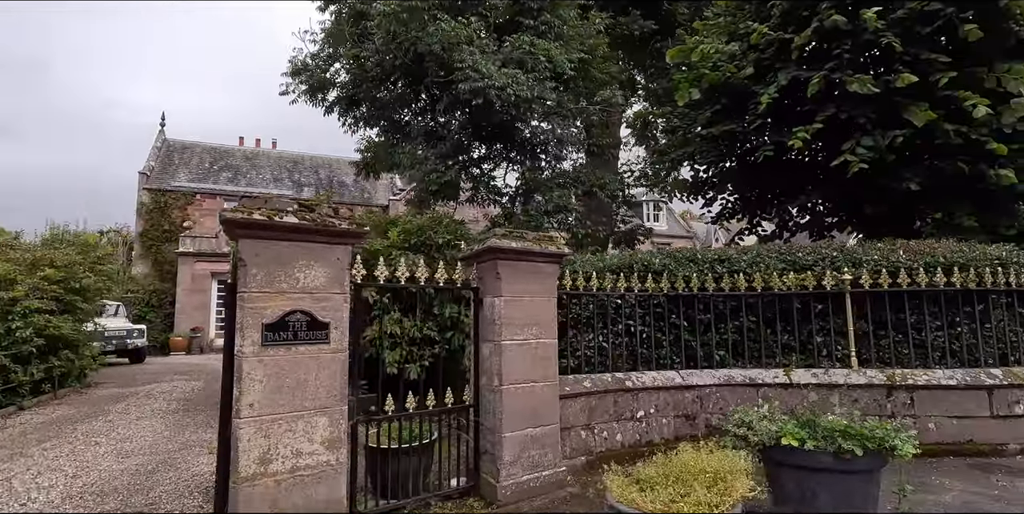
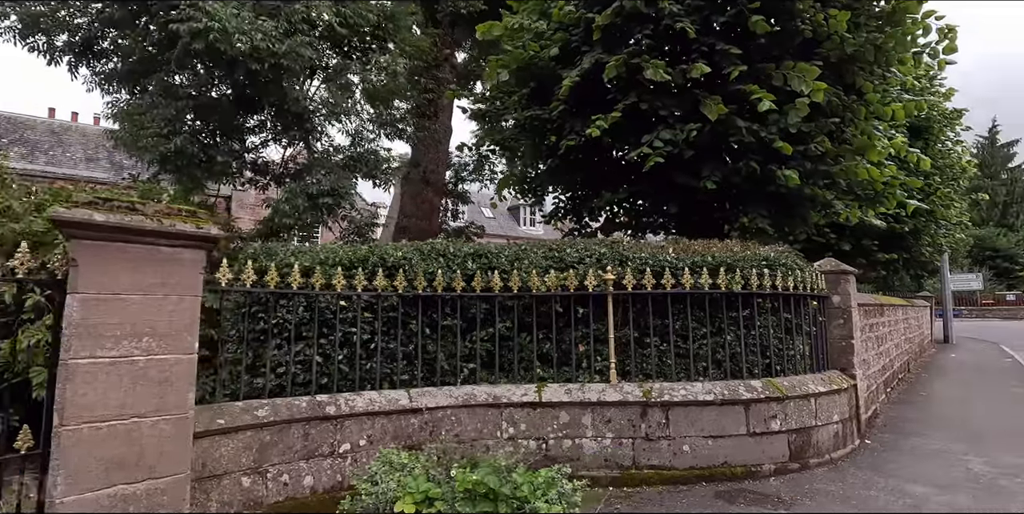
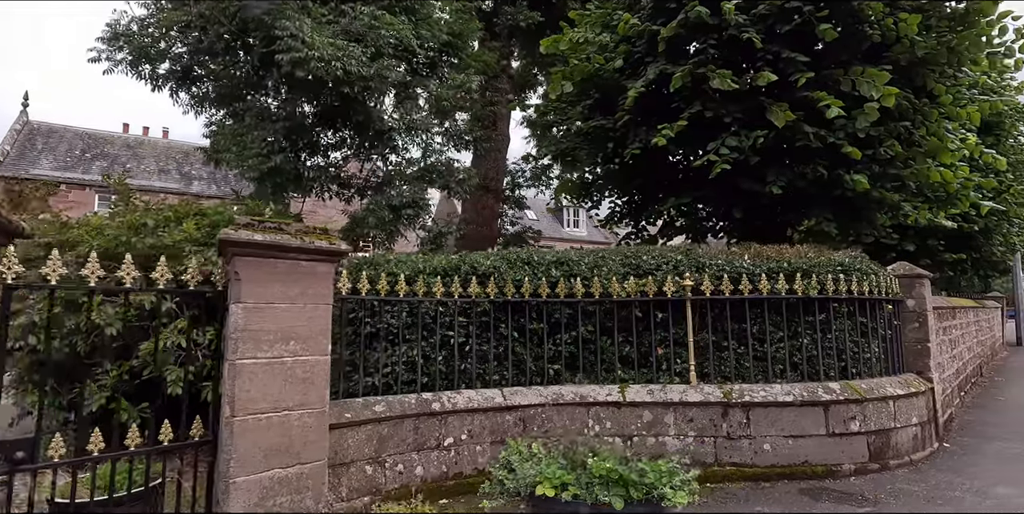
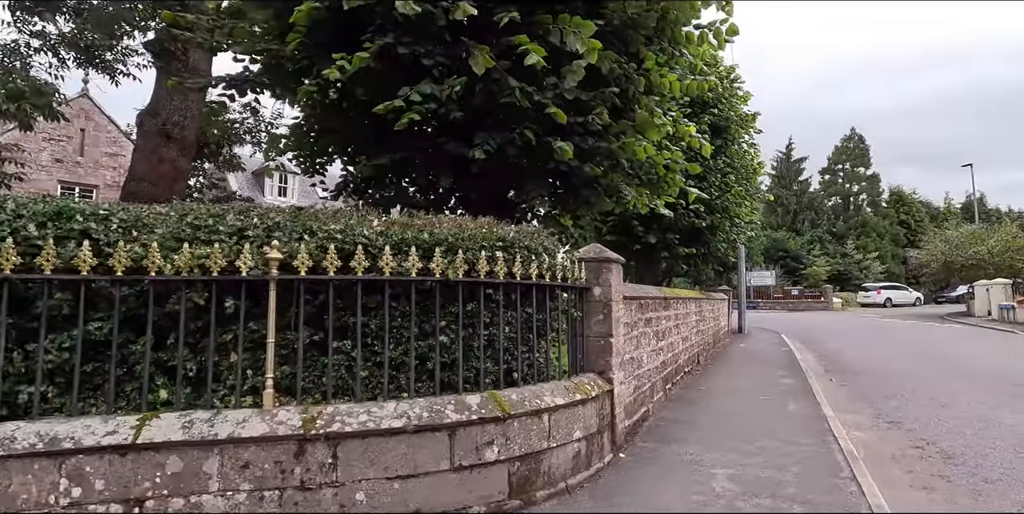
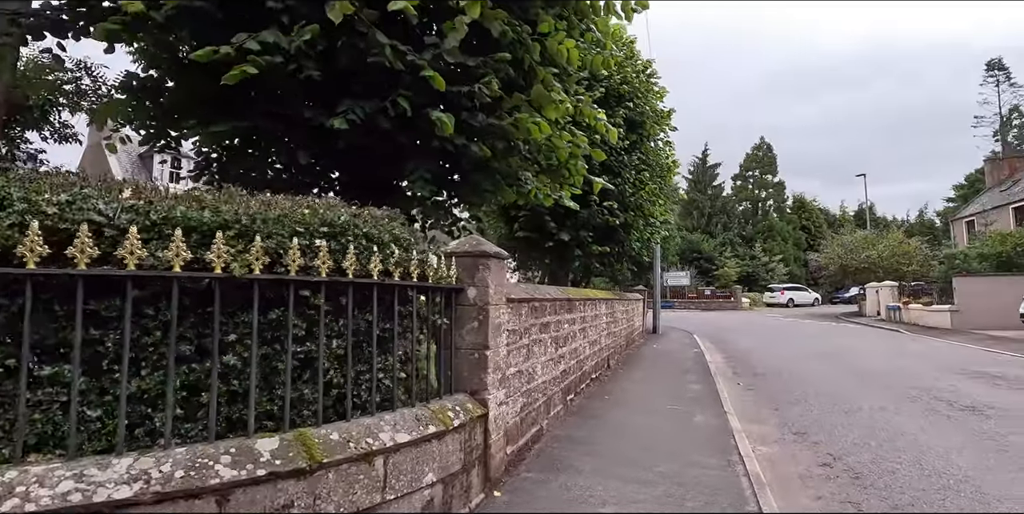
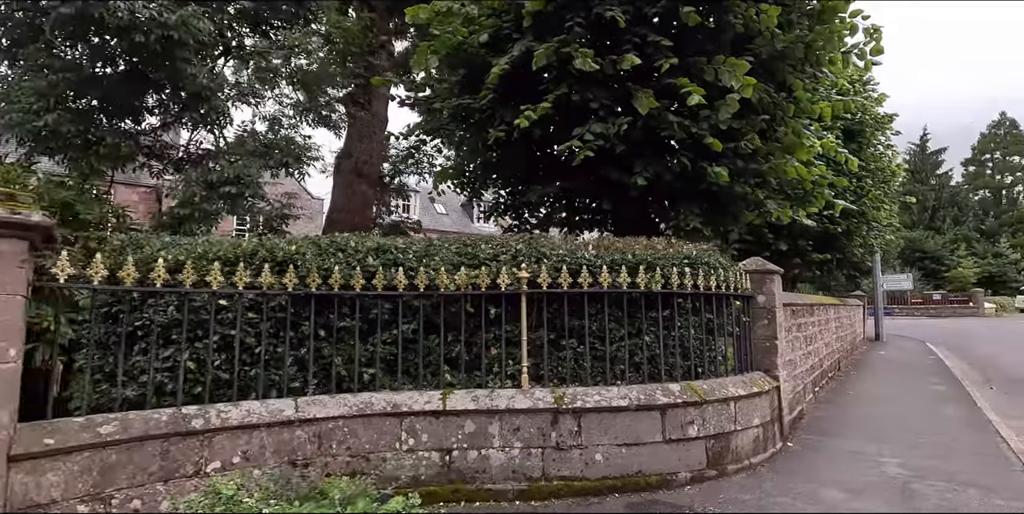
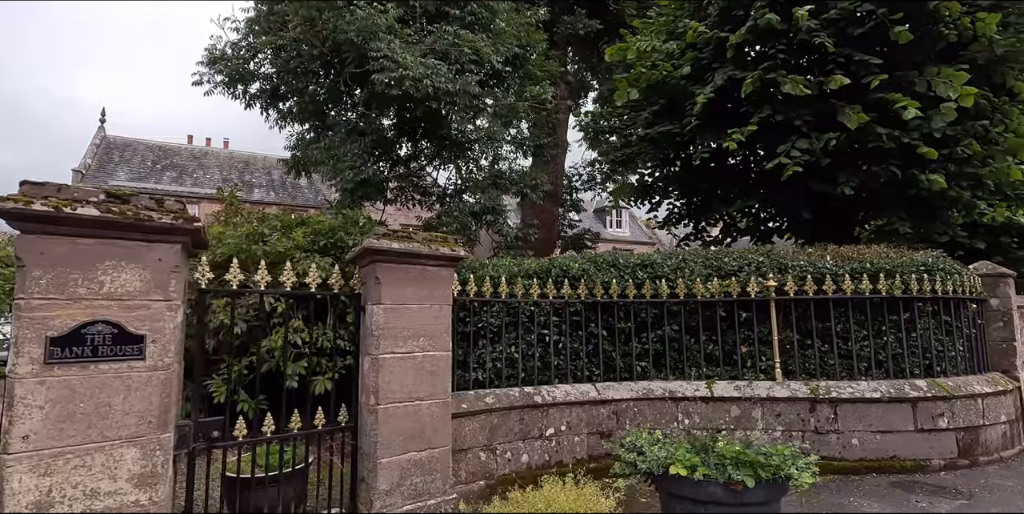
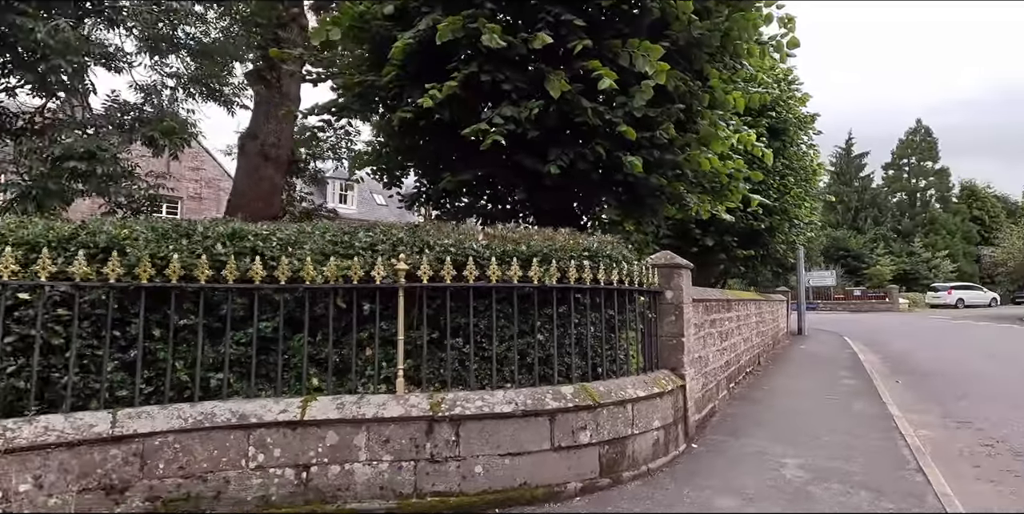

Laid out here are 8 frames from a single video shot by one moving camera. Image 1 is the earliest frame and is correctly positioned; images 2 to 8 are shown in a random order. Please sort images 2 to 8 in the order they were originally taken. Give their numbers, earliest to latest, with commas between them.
7, 3, 2, 6, 8, 4, 5
